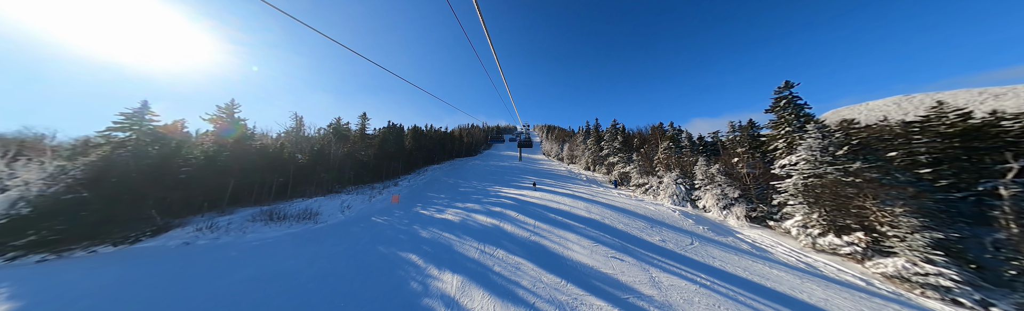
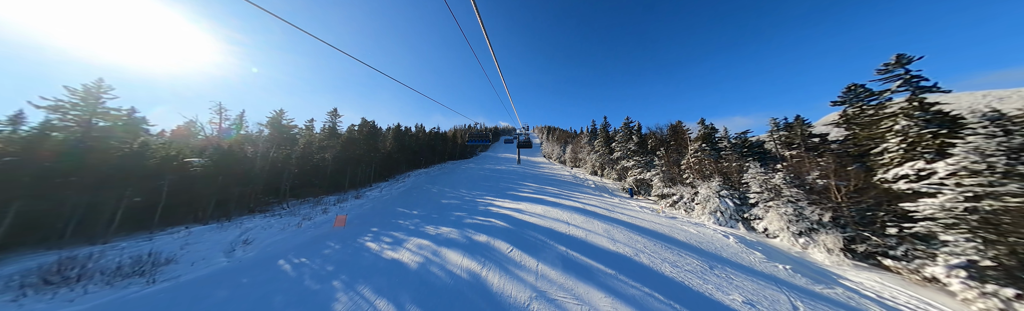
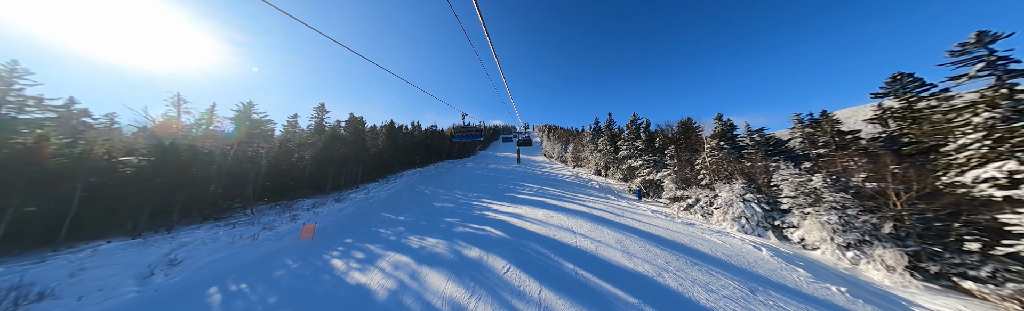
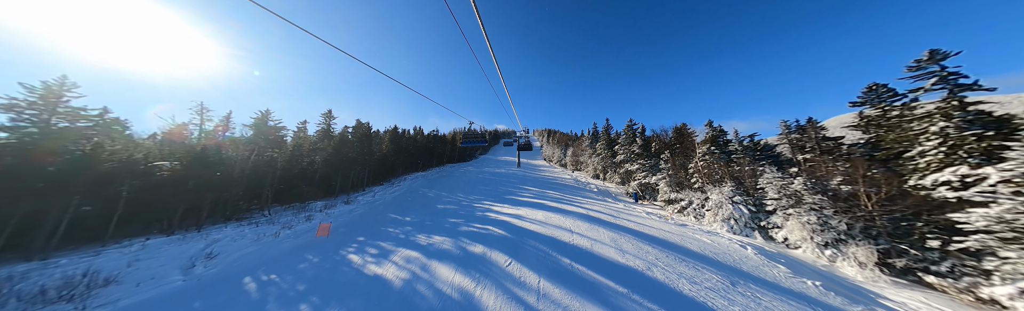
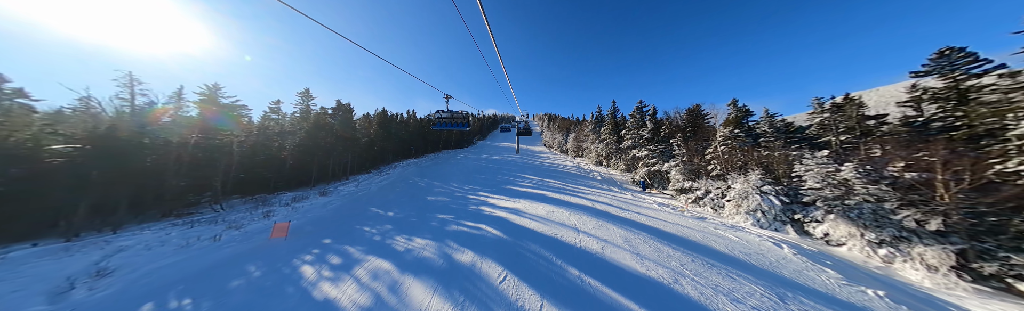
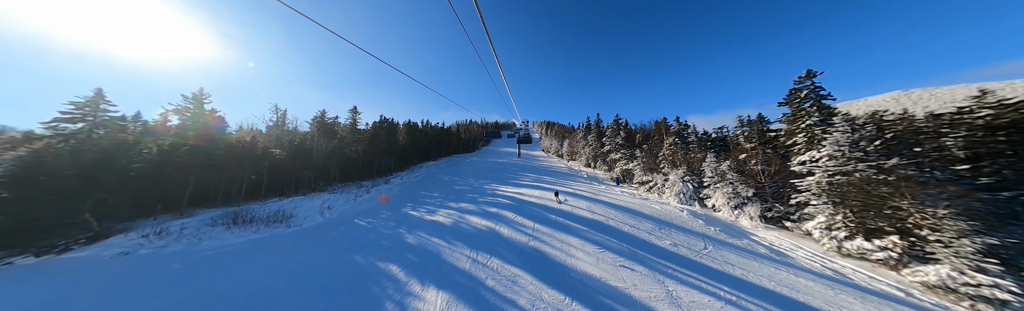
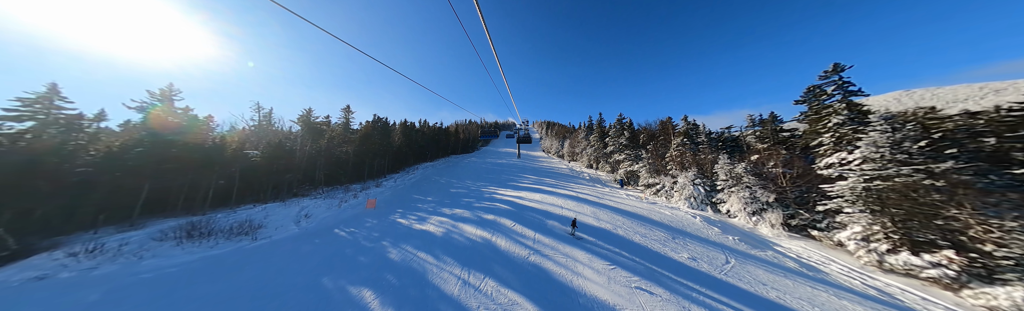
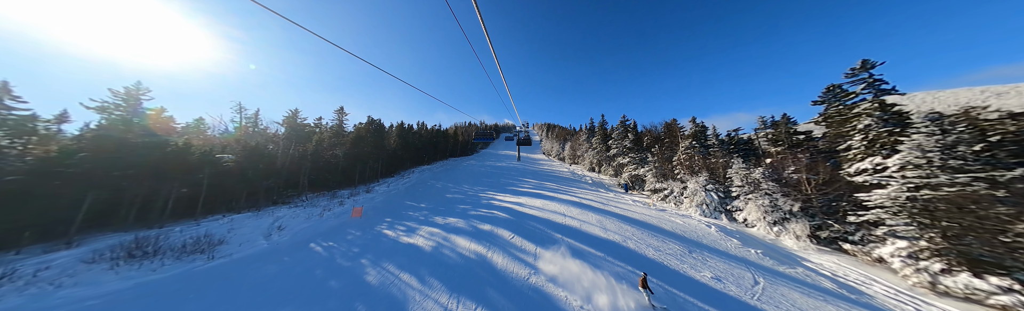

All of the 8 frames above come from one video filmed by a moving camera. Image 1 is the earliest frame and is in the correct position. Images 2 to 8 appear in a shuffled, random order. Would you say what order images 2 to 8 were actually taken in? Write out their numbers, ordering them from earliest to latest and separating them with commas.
6, 7, 8, 2, 4, 3, 5
